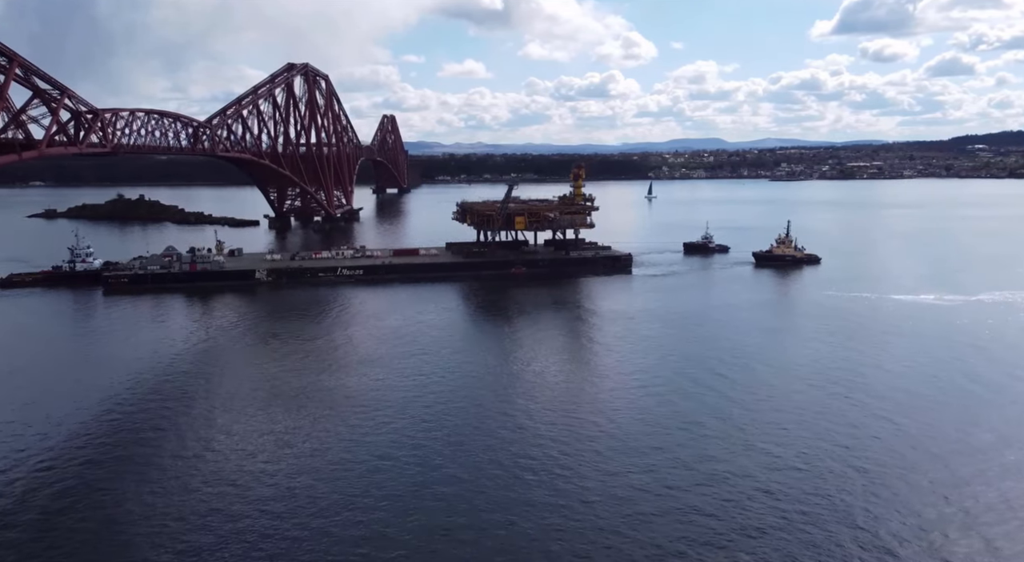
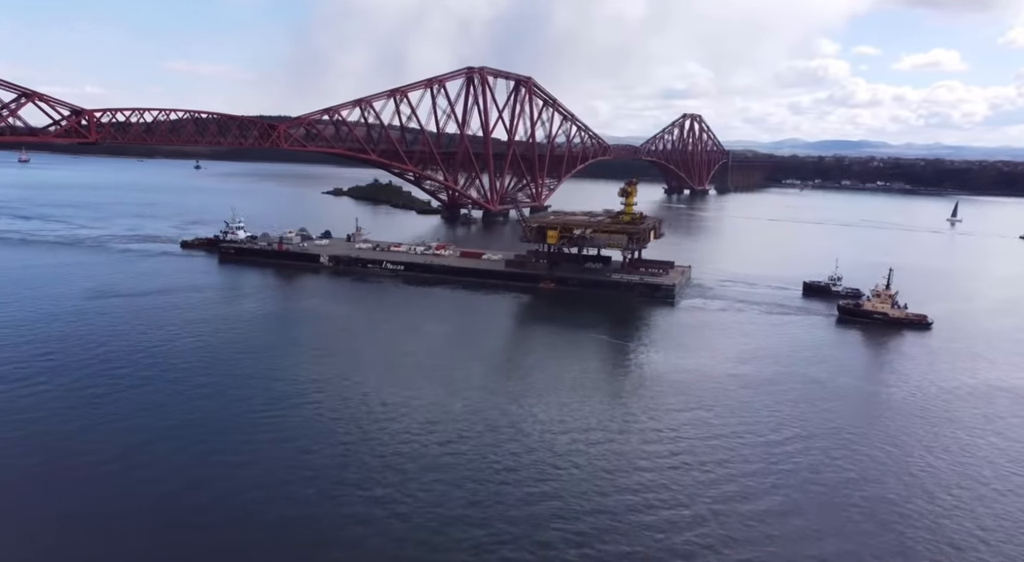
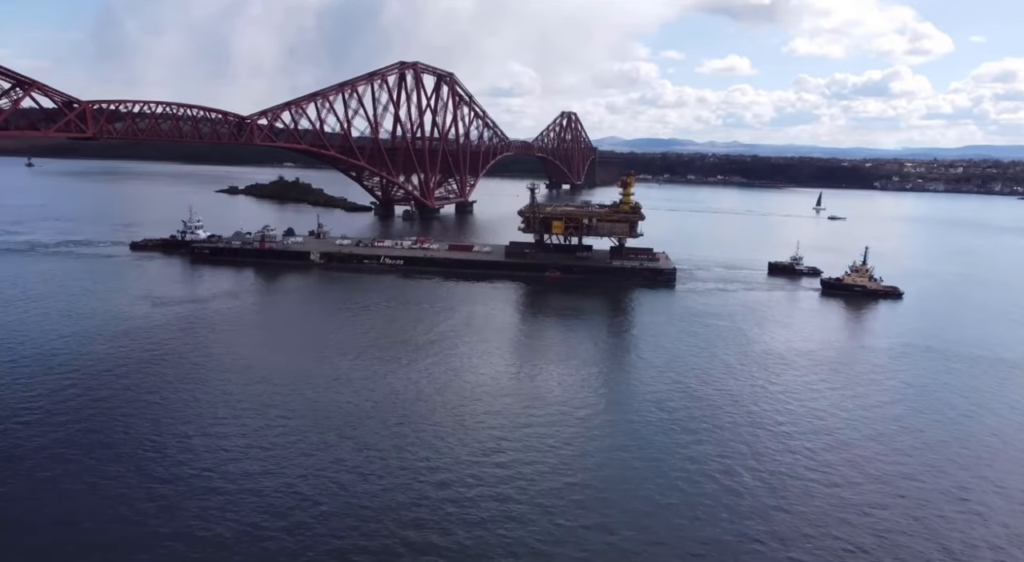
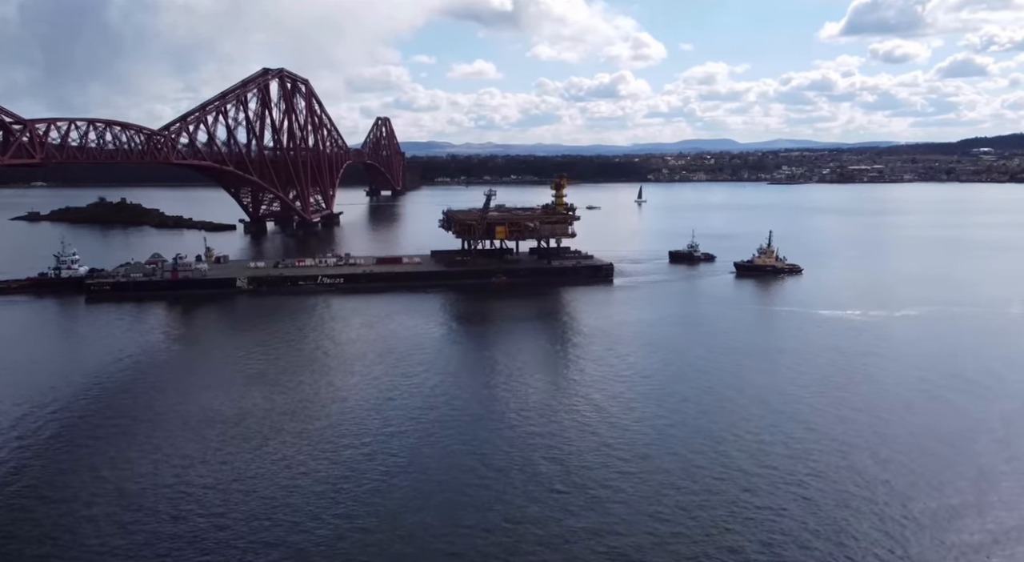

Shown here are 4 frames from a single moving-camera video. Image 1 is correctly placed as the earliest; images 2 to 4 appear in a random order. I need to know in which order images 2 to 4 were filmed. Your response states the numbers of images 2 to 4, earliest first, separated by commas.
4, 3, 2
